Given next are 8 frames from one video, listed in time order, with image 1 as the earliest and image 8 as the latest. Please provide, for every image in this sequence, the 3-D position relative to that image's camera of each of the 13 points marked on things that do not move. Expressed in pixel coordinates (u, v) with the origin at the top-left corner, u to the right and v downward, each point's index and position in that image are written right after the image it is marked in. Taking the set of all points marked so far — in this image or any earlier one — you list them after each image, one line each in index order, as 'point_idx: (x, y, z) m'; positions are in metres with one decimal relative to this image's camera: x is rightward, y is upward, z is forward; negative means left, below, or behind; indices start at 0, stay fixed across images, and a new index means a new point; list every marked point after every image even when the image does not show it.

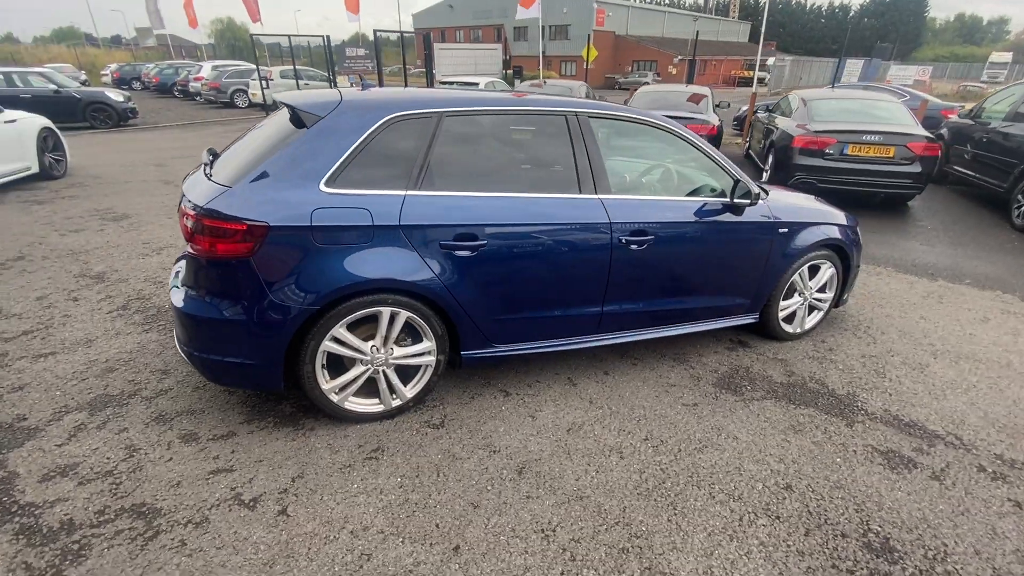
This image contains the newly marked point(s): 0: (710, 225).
0: (+1.3, +0.4, +3.1) m
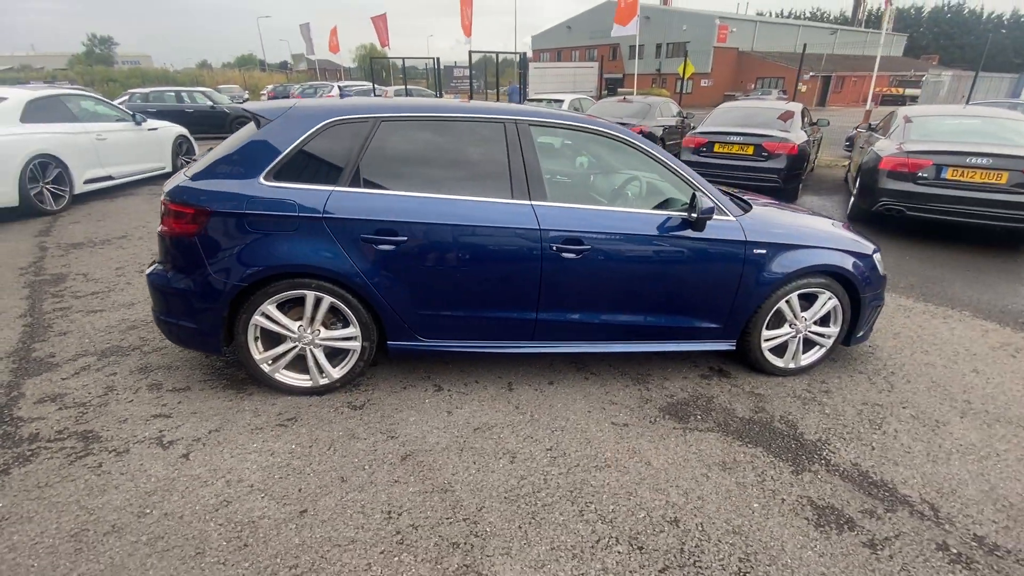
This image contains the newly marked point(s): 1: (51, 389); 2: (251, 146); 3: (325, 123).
0: (+0.9, +0.3, +3.0) m
1: (-2.6, -0.6, +2.8) m
2: (-1.4, +0.9, +2.7) m
3: (-1.1, +0.9, +2.7) m
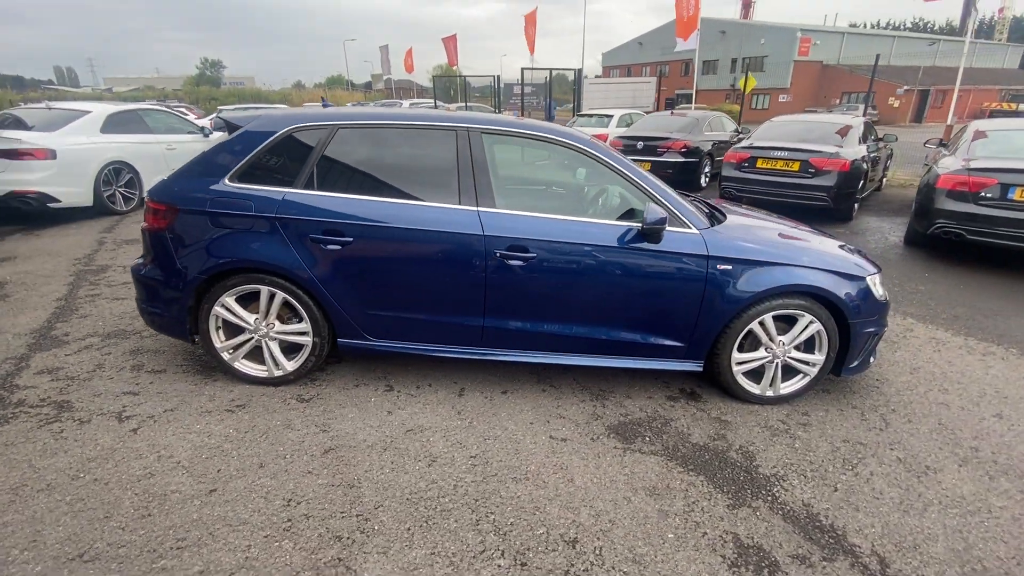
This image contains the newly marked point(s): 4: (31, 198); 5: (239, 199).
0: (+0.6, +0.2, +2.9) m
1: (-3.0, -0.5, +3.1) m
2: (-1.7, +0.9, +2.9) m
3: (-1.4, +1.0, +2.9) m
4: (-6.1, +1.1, +6.1) m
5: (-1.6, +0.5, +2.8) m
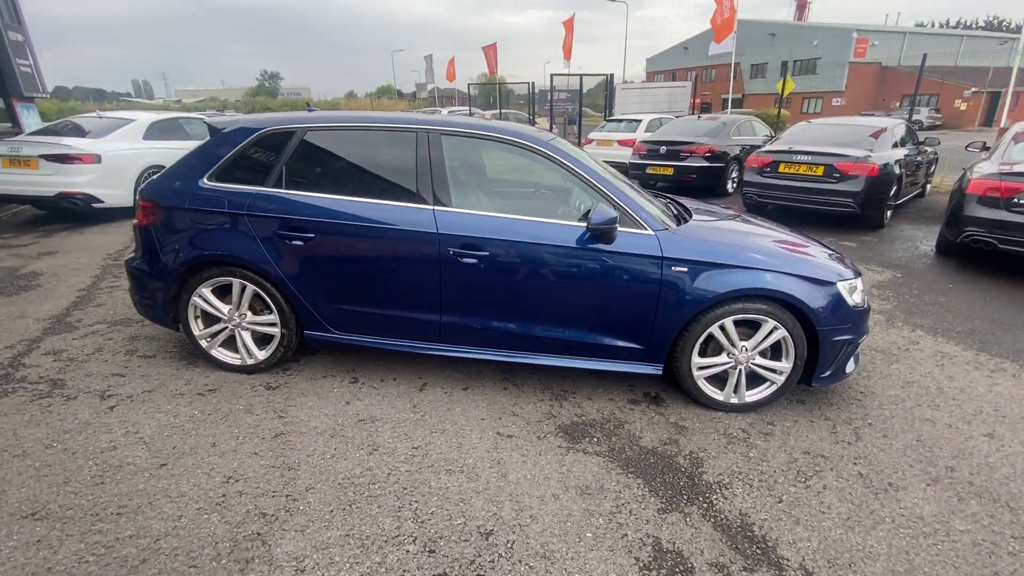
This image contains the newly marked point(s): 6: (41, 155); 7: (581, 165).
0: (+0.3, +0.2, +2.9) m
1: (-3.2, -0.4, +3.5) m
2: (-1.9, +1.0, +3.1) m
3: (-1.6, +1.0, +3.1) m
4: (-6.0, +1.2, +6.7) m
5: (-1.9, +0.6, +3.0) m
6: (-6.4, +1.8, +6.6) m
7: (+0.3, +0.8, +3.1) m
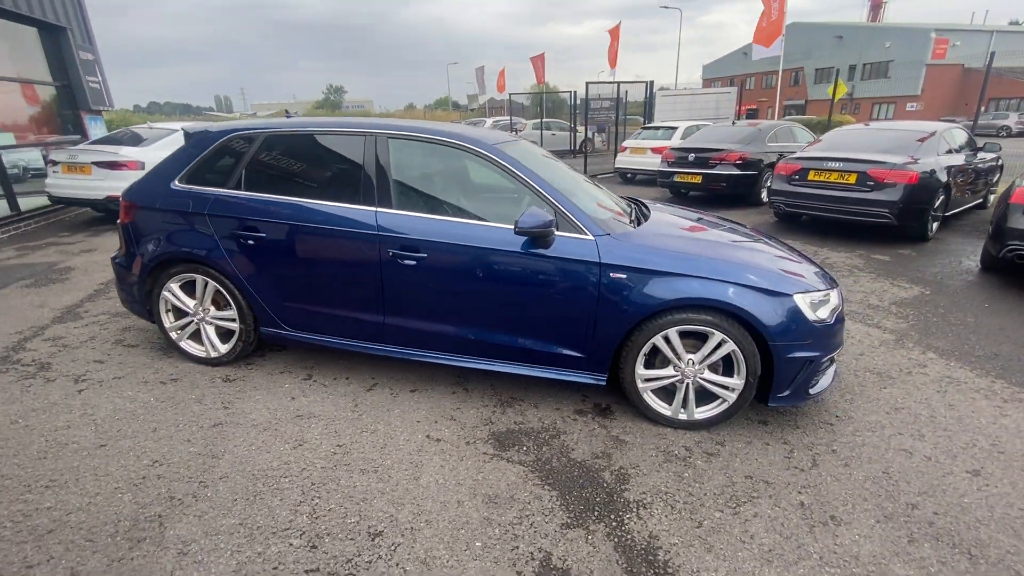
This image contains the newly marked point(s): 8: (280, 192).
0: (0.0, +0.2, +2.8) m
1: (-3.5, -0.3, +3.8) m
2: (-2.2, +1.0, +3.4) m
3: (-2.0, +1.0, +3.3) m
4: (-5.9, +1.3, +7.4) m
5: (-2.2, +0.6, +3.2) m
6: (-6.3, +1.9, +7.3) m
7: (0.0, +0.8, +3.0) m
8: (-1.5, +0.6, +3.1) m
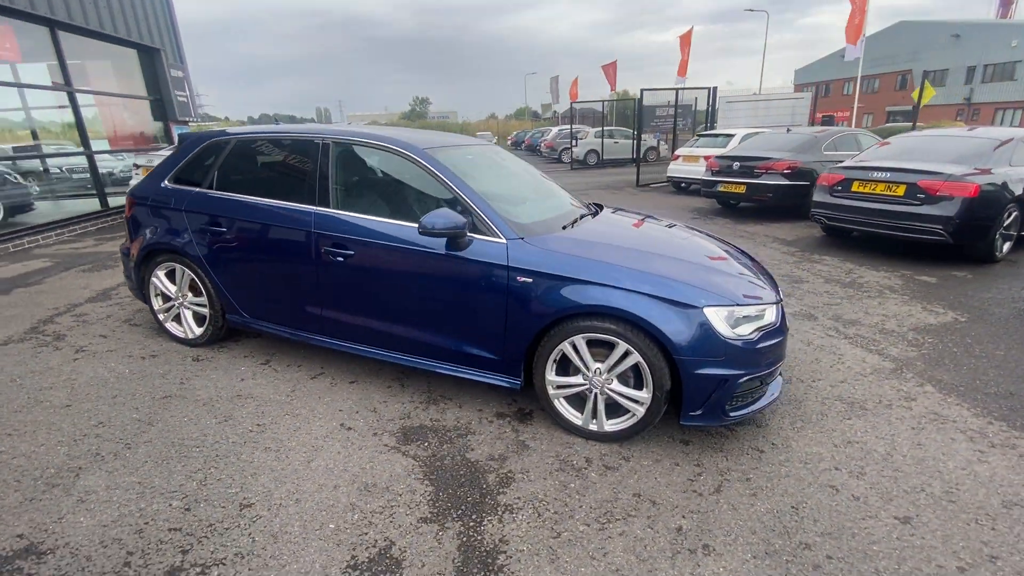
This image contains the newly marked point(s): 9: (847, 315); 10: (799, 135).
0: (-0.5, +0.2, +2.9) m
1: (-3.9, -0.2, +4.4) m
2: (-2.6, +1.1, +3.8) m
3: (-2.3, +1.1, +3.7) m
4: (-5.6, +1.5, +8.3) m
5: (-2.6, +0.7, +3.6) m
6: (-5.9, +2.1, +8.3) m
7: (-0.4, +0.8, +3.1) m
8: (-1.9, +0.7, +3.5) m
9: (+3.3, -0.3, +4.8) m
10: (+5.7, +3.0, +9.7) m
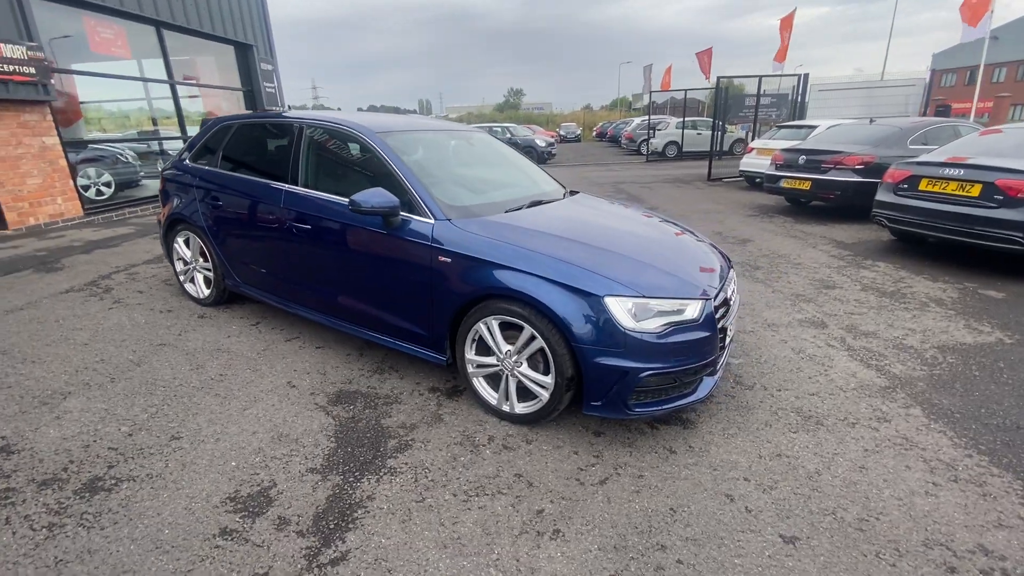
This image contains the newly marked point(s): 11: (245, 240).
0: (-0.9, +0.4, +3.1) m
1: (-4.0, +0.2, +5.2) m
2: (-2.7, +1.4, +4.3) m
3: (-2.5, +1.4, +4.2) m
4: (-4.9, +2.0, +9.3) m
5: (-2.8, +1.0, +4.2) m
6: (-5.2, +2.7, +9.3) m
7: (-0.8, +0.9, +3.3) m
8: (-2.2, +0.9, +3.9) m
9: (+3.1, -0.3, +4.3) m
10: (+6.6, +2.9, +8.6) m
11: (-2.1, +0.4, +3.8) m
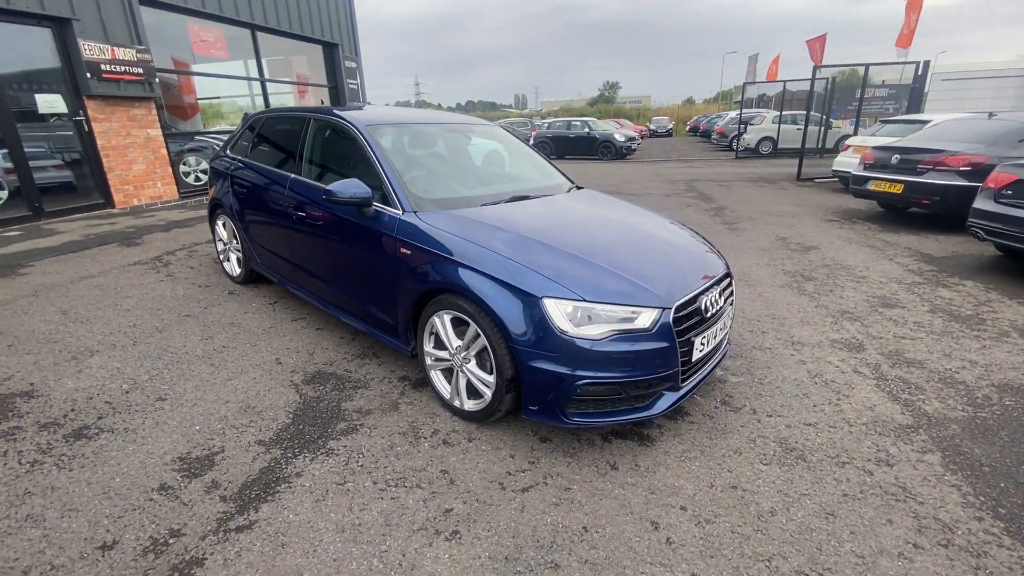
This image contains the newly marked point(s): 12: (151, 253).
0: (-1.1, +0.4, +3.3) m
1: (-3.7, +0.5, +5.8) m
2: (-2.6, +1.6, +4.7) m
3: (-2.4, +1.6, +4.5) m
4: (-3.8, +2.4, +10.0) m
5: (-2.7, +1.2, +4.6) m
6: (-4.0, +3.0, +10.1) m
7: (-0.9, +1.0, +3.4) m
8: (-2.1, +1.1, +4.2) m
9: (+3.0, -0.5, +3.7) m
10: (+7.4, +2.5, +7.3) m
11: (-2.1, +0.6, +4.2) m
12: (-4.1, +0.4, +5.5) m
